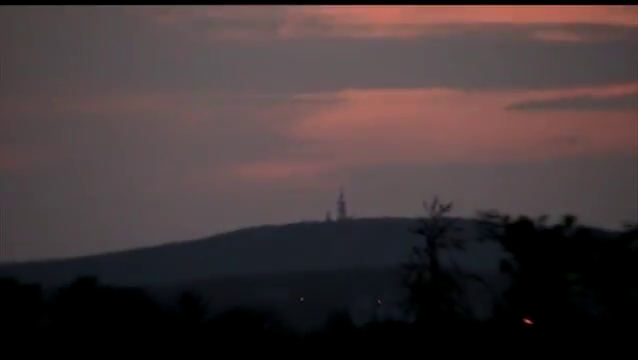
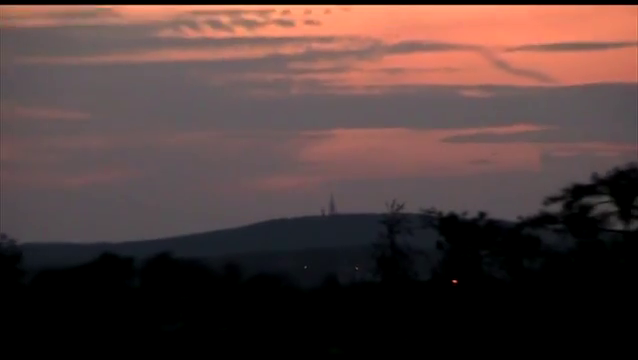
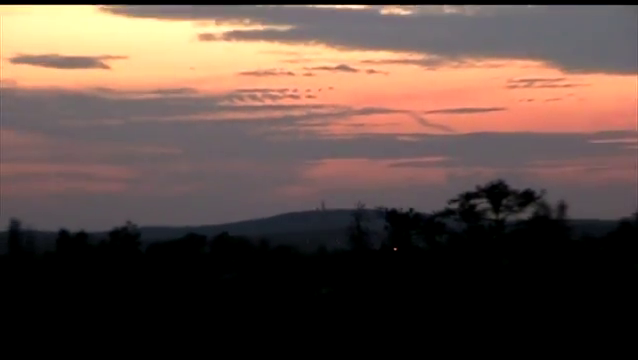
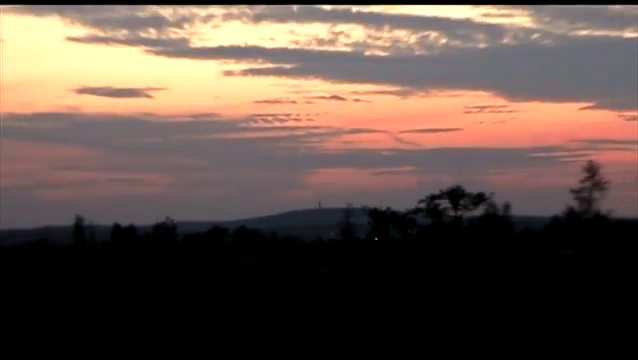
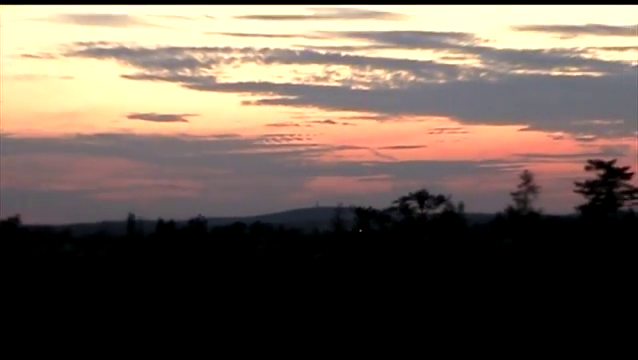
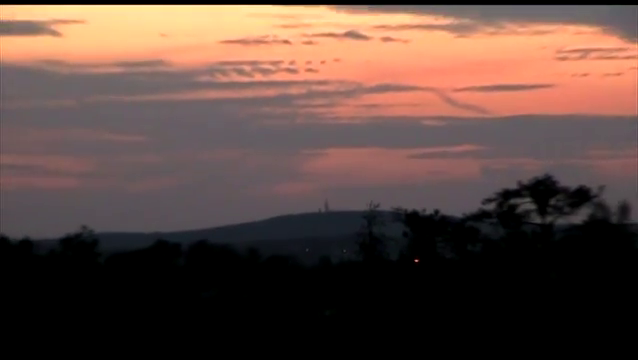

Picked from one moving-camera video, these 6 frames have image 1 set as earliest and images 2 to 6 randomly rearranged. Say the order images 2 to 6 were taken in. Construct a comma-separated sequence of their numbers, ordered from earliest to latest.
2, 6, 3, 4, 5
